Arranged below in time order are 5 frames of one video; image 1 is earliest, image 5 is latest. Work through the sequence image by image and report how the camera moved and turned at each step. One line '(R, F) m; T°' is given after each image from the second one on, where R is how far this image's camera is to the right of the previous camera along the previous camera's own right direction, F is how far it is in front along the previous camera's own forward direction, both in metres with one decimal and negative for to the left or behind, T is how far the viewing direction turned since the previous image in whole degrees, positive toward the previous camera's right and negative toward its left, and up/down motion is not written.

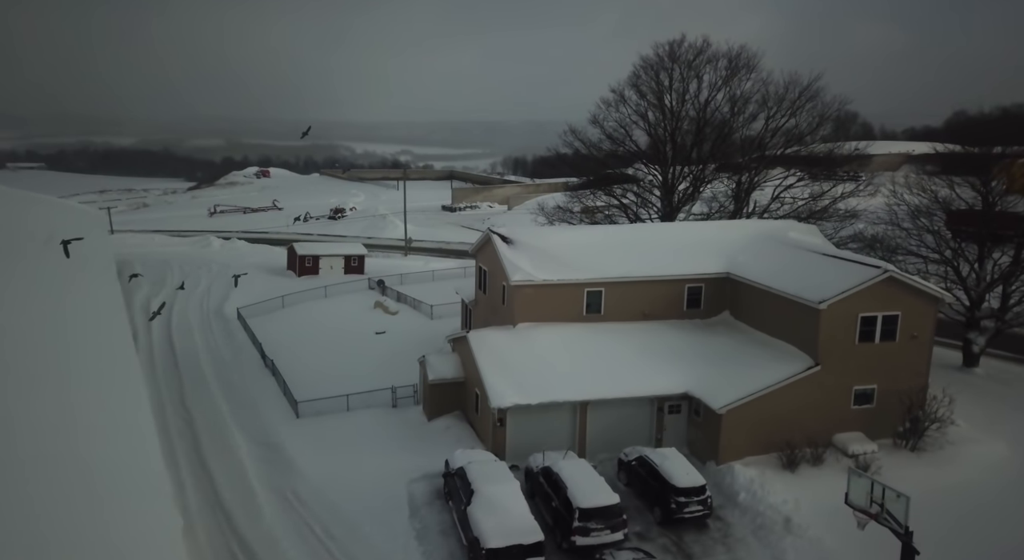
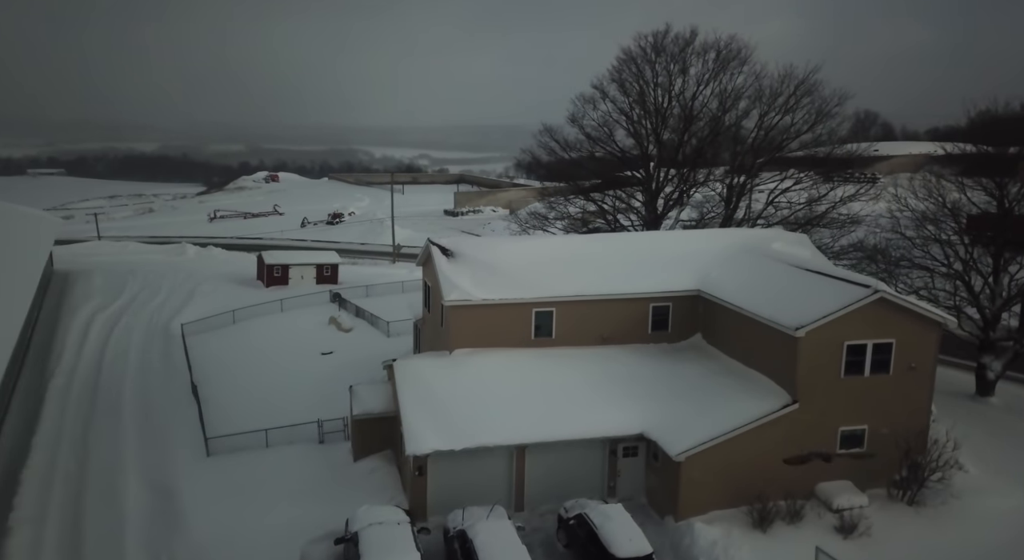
(+2.2, +2.8) m; -1°
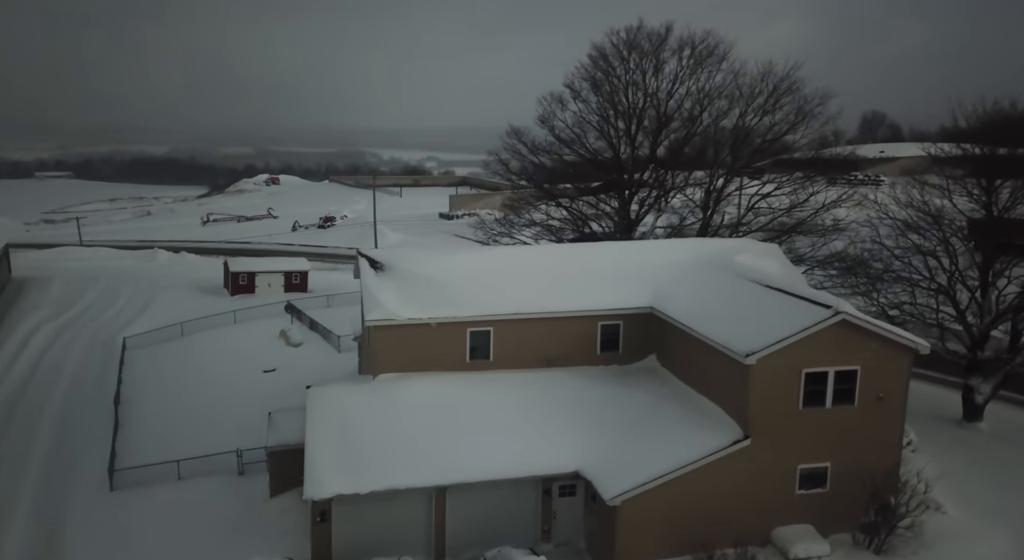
(+1.9, +1.8) m; -1°
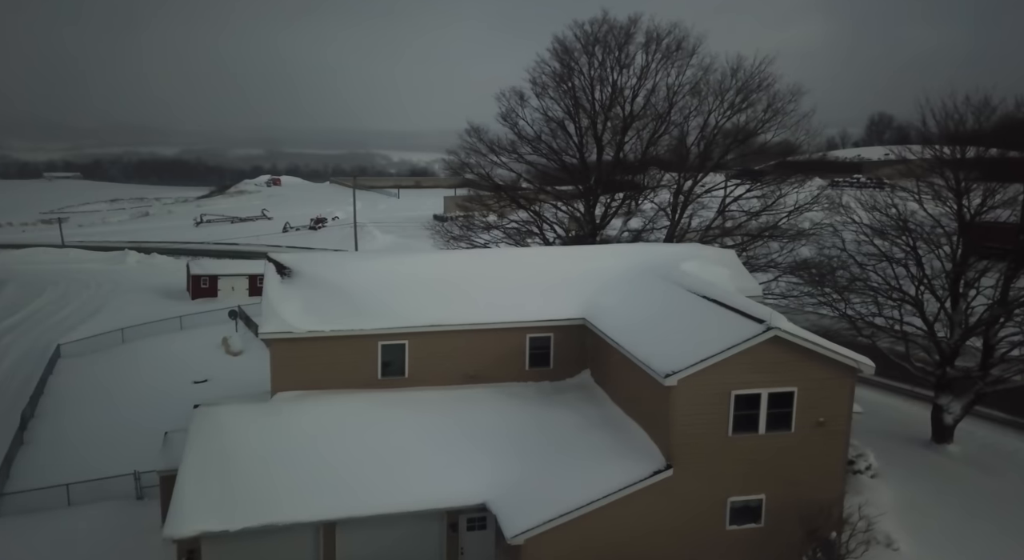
(+2.1, +1.5) m; -1°
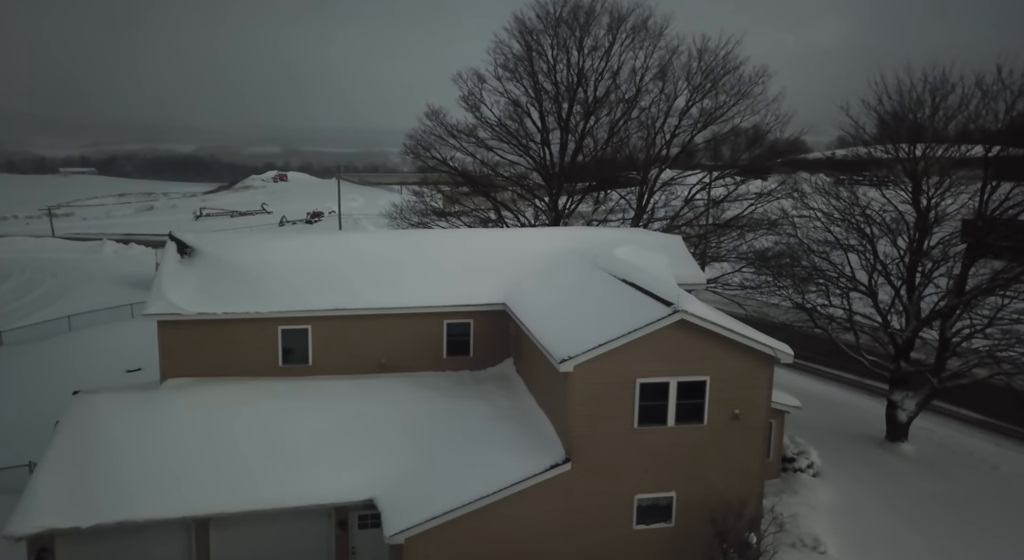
(+2.2, +1.0) m; -1°
